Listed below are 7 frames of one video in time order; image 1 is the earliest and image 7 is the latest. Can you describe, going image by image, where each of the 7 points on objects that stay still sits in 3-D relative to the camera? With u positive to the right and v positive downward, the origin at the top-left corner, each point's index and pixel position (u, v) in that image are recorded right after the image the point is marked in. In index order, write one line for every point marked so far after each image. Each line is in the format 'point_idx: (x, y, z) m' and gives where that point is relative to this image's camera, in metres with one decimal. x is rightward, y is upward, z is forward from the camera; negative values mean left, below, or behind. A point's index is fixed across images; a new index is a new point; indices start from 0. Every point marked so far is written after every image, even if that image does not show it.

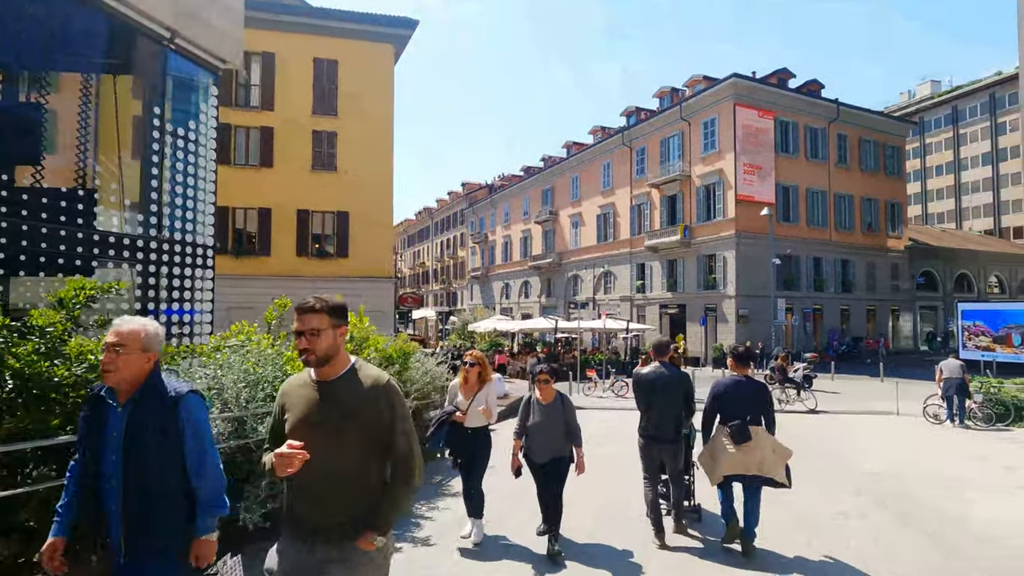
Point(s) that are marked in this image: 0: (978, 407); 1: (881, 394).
0: (+11.4, -2.8, +12.8) m
1: (+12.6, -3.6, +18.2) m
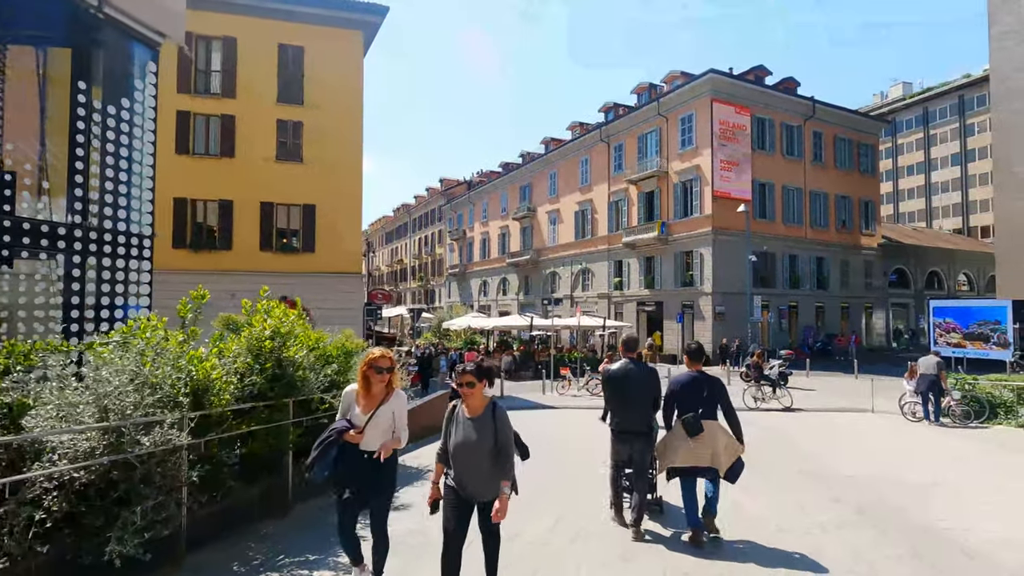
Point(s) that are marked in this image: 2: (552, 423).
0: (+10.6, -2.7, +12.6) m
1: (+11.6, -3.5, +18.1) m
2: (+0.9, -3.2, +12.8) m
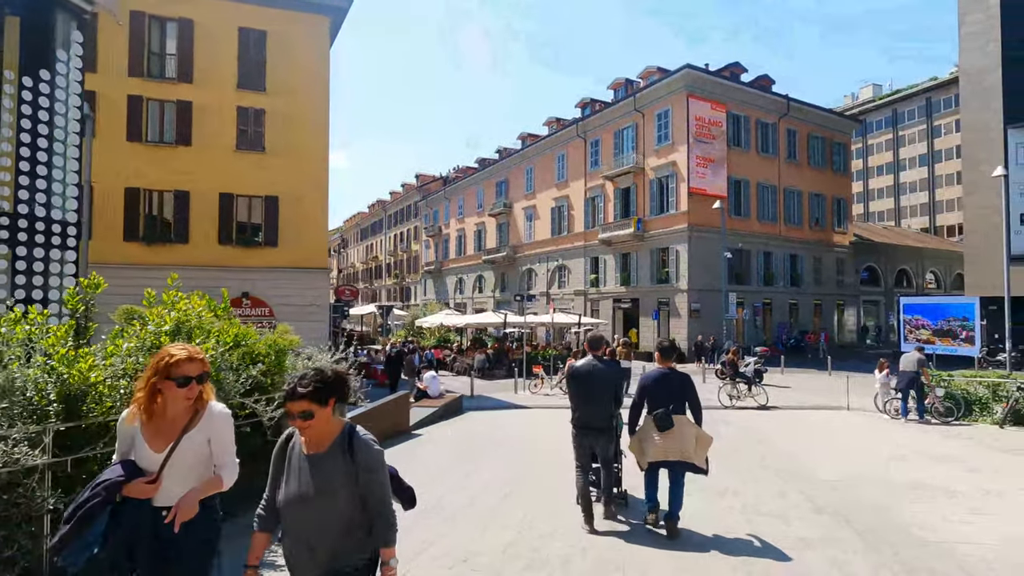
0: (+9.9, -2.6, +12.4) m
1: (+10.6, -3.4, +17.9) m
2: (+0.1, -3.0, +12.2) m
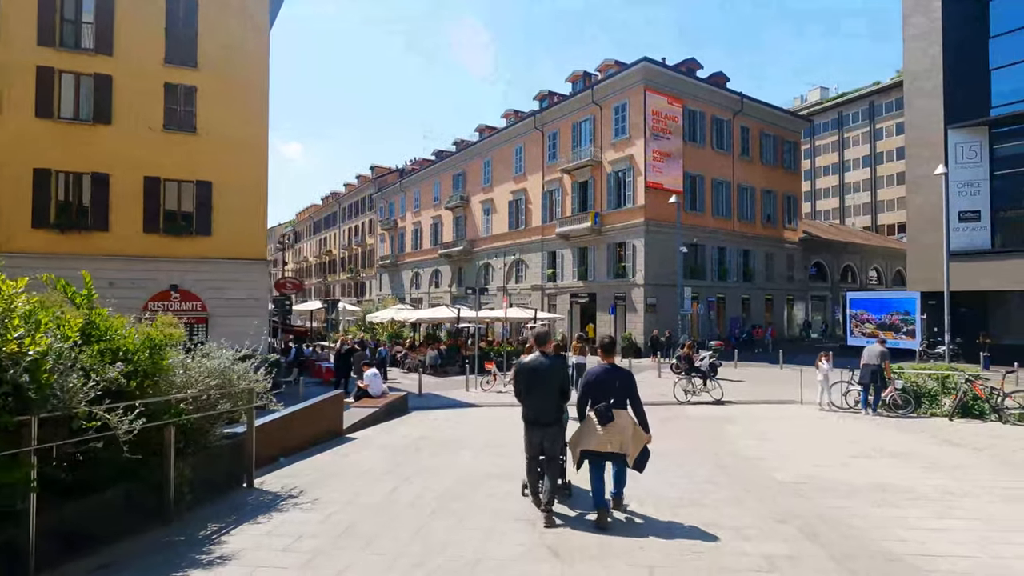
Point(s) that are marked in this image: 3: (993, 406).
0: (+8.7, -2.4, +12.3) m
1: (+9.0, -3.1, +17.9) m
2: (-1.0, -2.8, +11.4) m
3: (+9.9, -2.4, +11.1) m
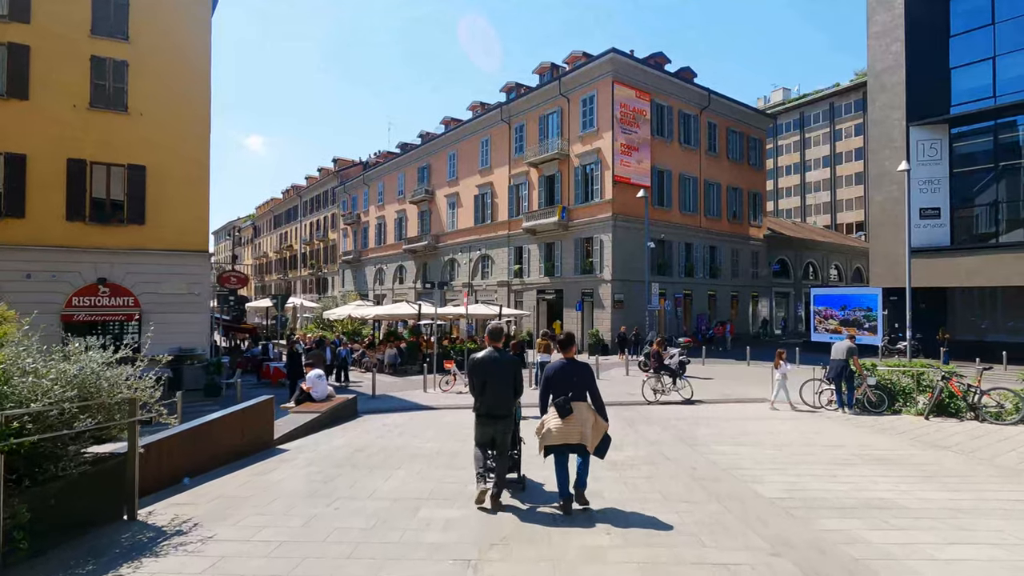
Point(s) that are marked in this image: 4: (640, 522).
0: (+7.8, -2.3, +11.9) m
1: (+7.8, -3.0, +17.4) m
2: (-1.8, -2.7, +10.4) m
3: (+9.1, -2.3, +10.7) m
4: (+1.2, -2.3, +5.2) m
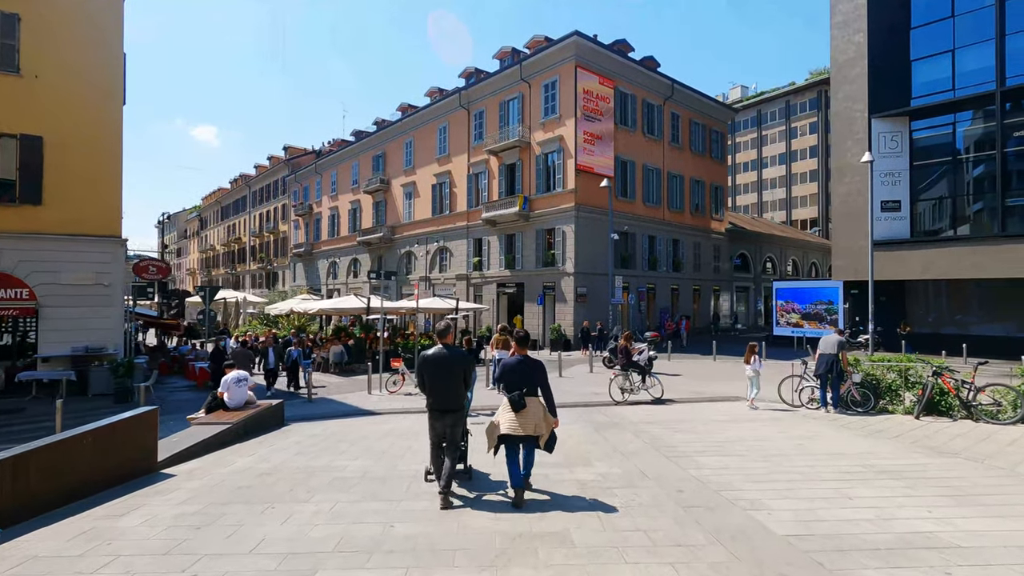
0: (+6.9, -2.1, +10.9) m
1: (+6.5, -2.7, +16.4) m
2: (-2.7, -2.5, +8.8) m
3: (+8.2, -2.1, +9.8) m
4: (+0.8, -2.1, +3.8) m
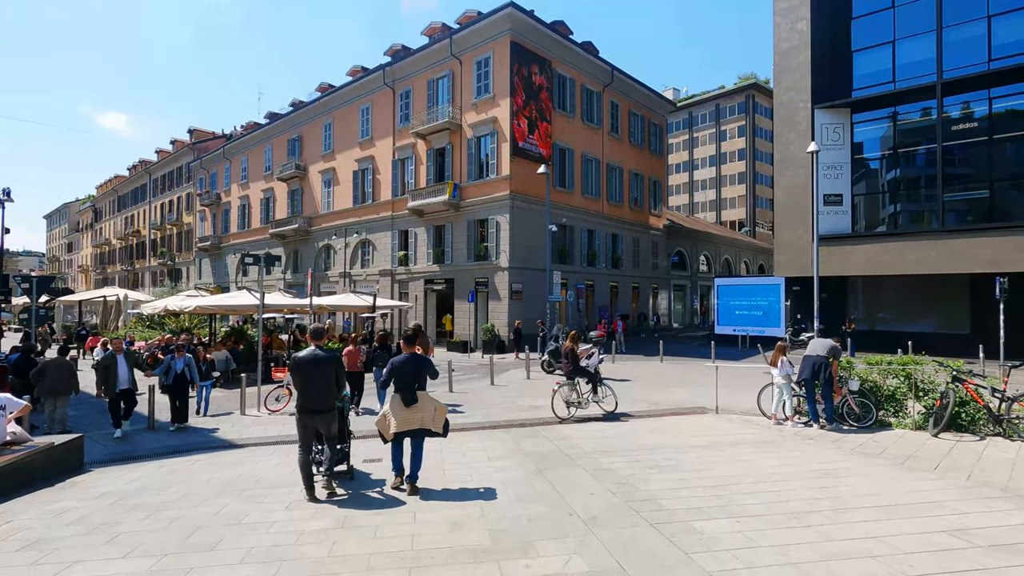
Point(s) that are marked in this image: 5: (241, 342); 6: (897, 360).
0: (+5.5, -1.8, +8.8) m
1: (+4.4, -2.5, +14.2) m
2: (-3.7, -2.2, +5.5) m
3: (+7.0, -1.9, +7.9) m
4: (+0.3, -1.8, +1.0) m
5: (-9.6, -1.8, +19.2) m
6: (+6.5, -1.2, +9.0) m
